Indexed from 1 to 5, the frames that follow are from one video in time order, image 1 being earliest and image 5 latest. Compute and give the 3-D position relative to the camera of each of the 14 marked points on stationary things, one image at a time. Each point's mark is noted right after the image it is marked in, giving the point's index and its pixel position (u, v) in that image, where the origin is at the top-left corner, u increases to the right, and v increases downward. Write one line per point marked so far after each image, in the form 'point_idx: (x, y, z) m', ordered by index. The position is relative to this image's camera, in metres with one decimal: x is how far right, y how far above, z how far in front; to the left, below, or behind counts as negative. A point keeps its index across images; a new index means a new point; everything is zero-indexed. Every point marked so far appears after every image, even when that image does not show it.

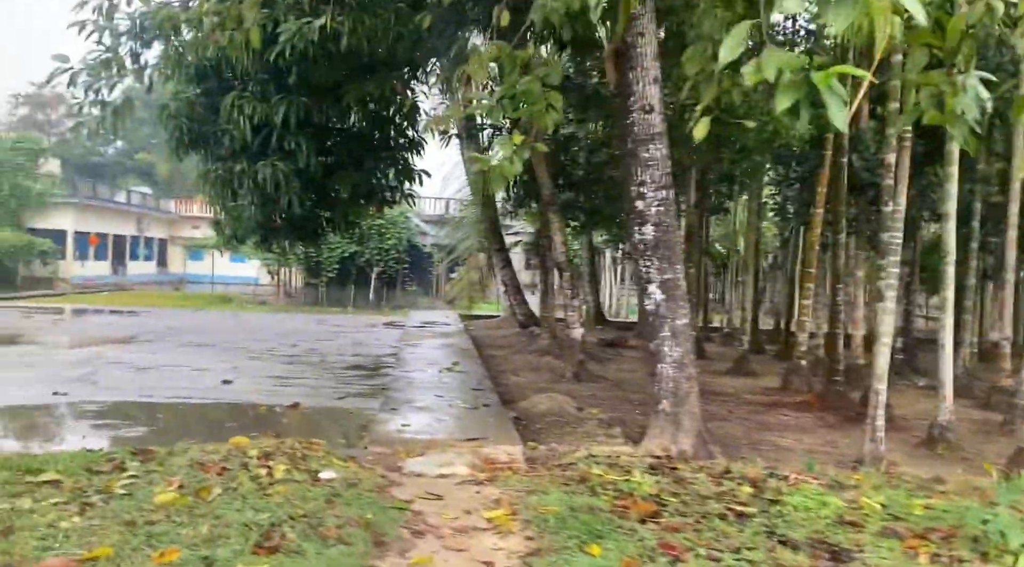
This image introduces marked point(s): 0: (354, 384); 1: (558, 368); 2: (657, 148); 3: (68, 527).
0: (-1.8, -1.1, +9.7) m
1: (+0.6, -1.1, +10.8) m
2: (+0.9, +0.9, +5.6) m
3: (-1.9, -1.1, +3.8) m
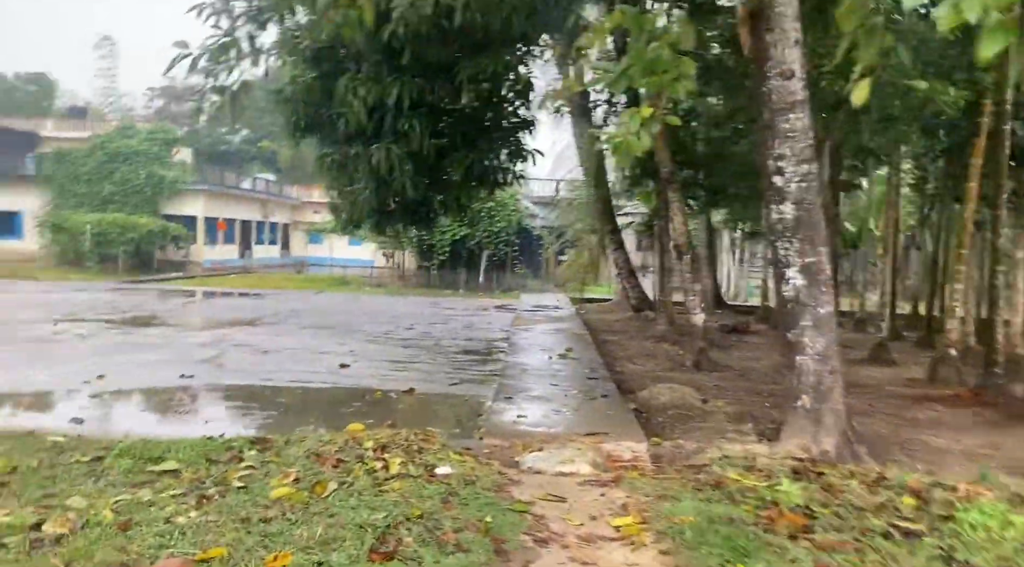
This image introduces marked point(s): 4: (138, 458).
0: (-0.5, -1.0, +9.5) m
1: (+2.0, -0.8, +10.3) m
2: (+1.7, +1.0, +5.1) m
3: (-1.4, -1.0, +3.7) m
4: (-2.1, -1.0, +4.8) m
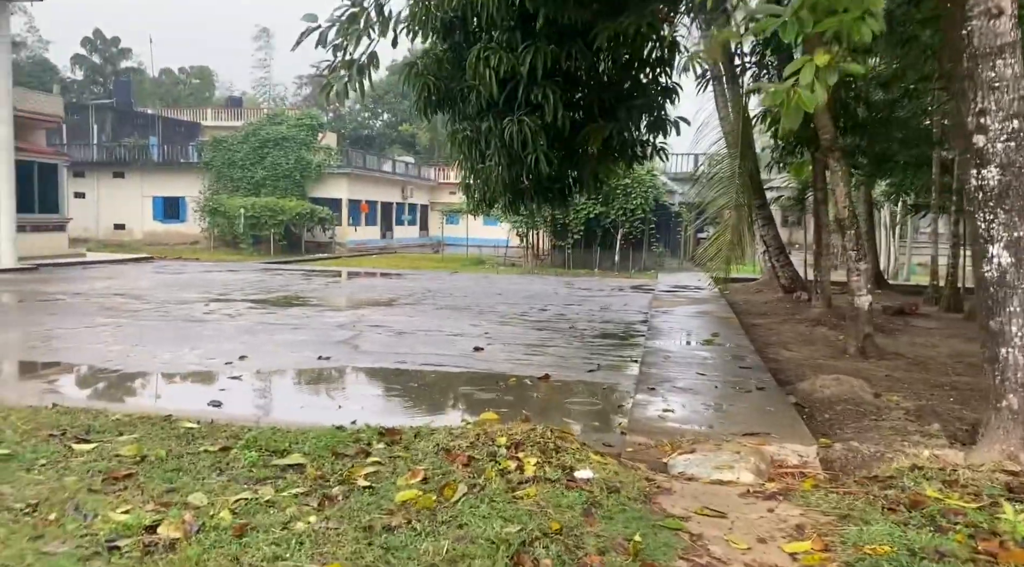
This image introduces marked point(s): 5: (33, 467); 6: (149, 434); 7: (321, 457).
0: (+1.0, -0.7, +9.0) m
1: (+3.5, -0.6, +9.4) m
2: (+2.4, +1.1, +4.3) m
3: (-0.8, -0.9, +3.4) m
4: (-1.3, -0.9, +4.6) m
5: (-2.4, -0.9, +4.4) m
6: (-2.1, -0.9, +5.1) m
7: (-1.0, -0.9, +4.5) m
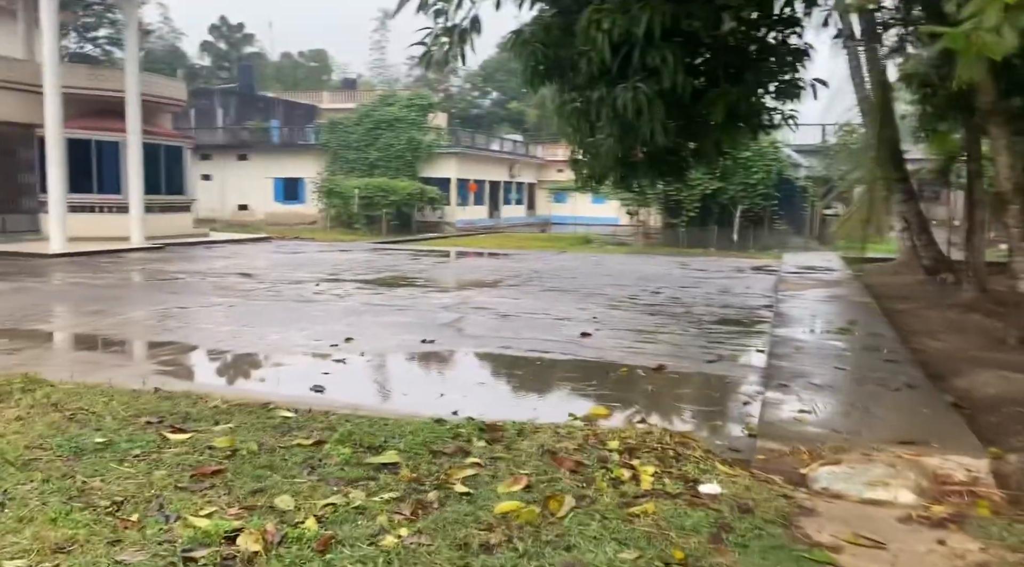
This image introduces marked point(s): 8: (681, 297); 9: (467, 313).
0: (+2.1, -0.6, +8.4) m
1: (+4.6, -0.4, +8.4) m
2: (+2.9, +1.1, +3.4) m
3: (-0.4, -0.9, +3.0) m
4: (-0.8, -0.8, +4.3) m
5: (-1.9, -0.8, +4.2) m
6: (-1.5, -0.8, +4.8) m
7: (-0.4, -0.8, +4.2) m
8: (+2.4, -0.2, +12.1) m
9: (-0.5, -0.4, +10.5) m
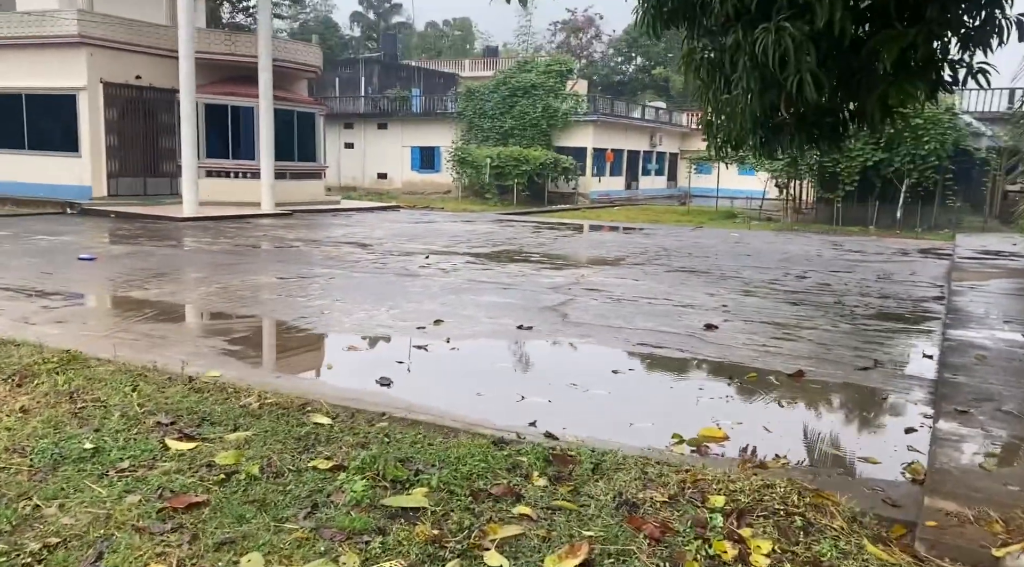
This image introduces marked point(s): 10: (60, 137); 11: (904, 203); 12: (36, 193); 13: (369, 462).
0: (+3.0, -0.5, +6.9) m
1: (+5.5, -0.4, +6.6) m
2: (+3.0, +1.0, +1.9) m
3: (-0.4, -0.9, +2.0) m
4: (-0.5, -0.7, +3.4) m
5: (-1.6, -0.8, +3.5) m
6: (-1.1, -0.7, +4.0) m
7: (-0.2, -0.8, +3.2) m
8: (+3.9, 0.0, +10.5) m
9: (+0.7, -0.1, +9.4) m
10: (-10.0, +3.3, +19.3) m
11: (+8.6, +1.8, +19.2) m
12: (-10.8, +2.1, +19.8) m
13: (-0.6, -0.7, +3.5) m
